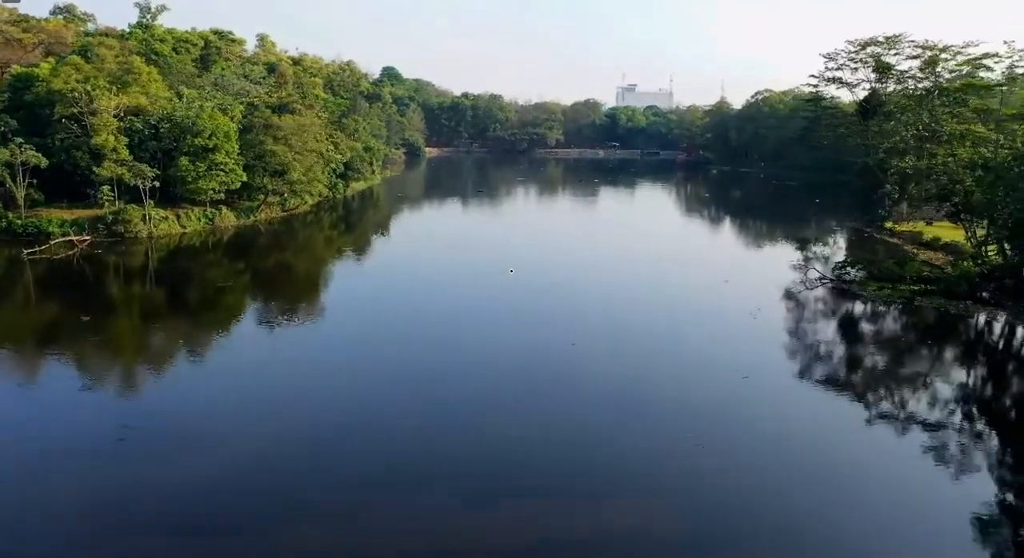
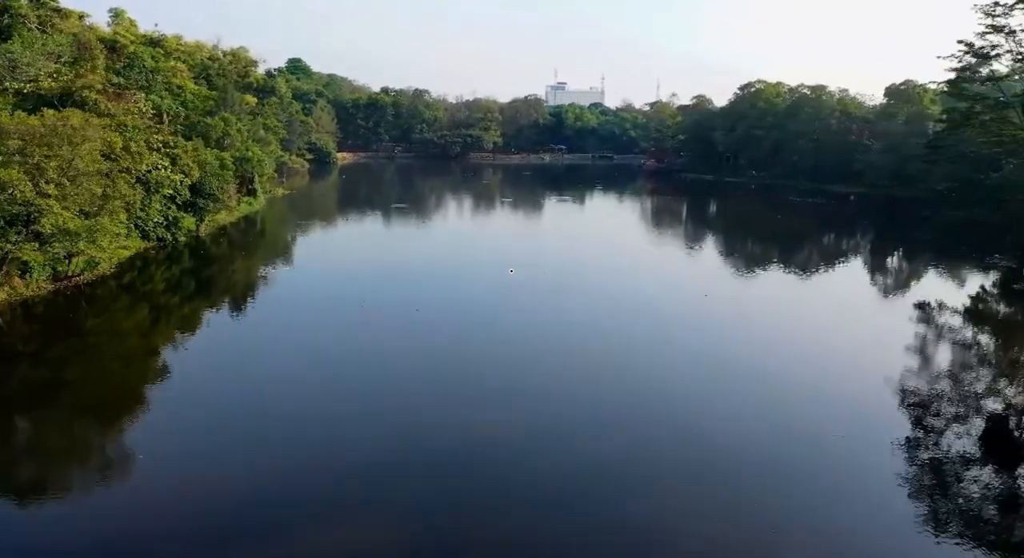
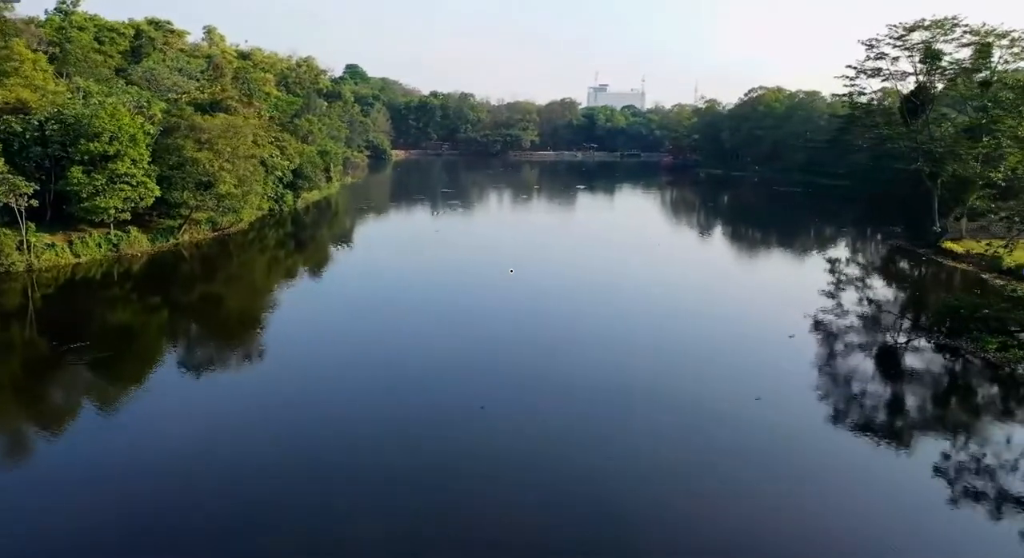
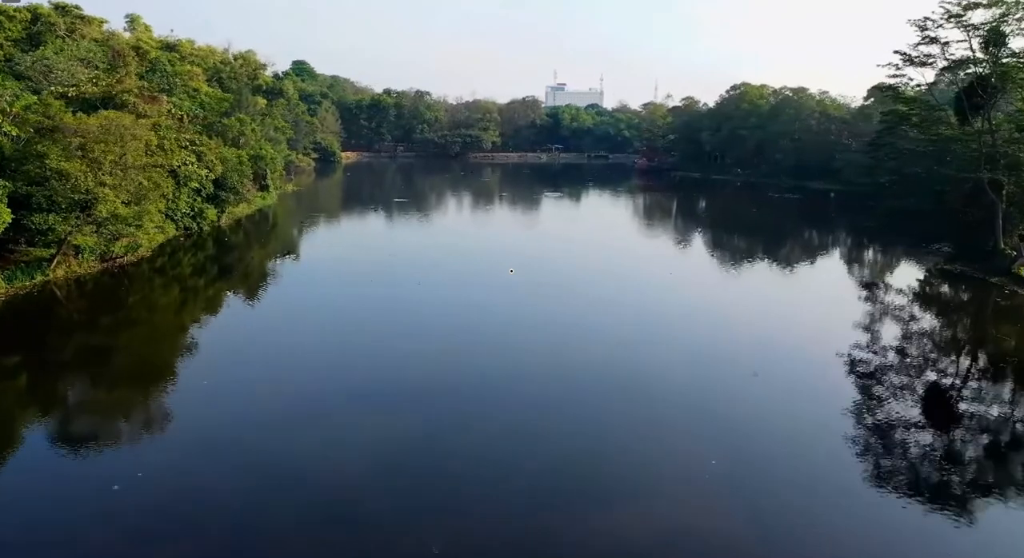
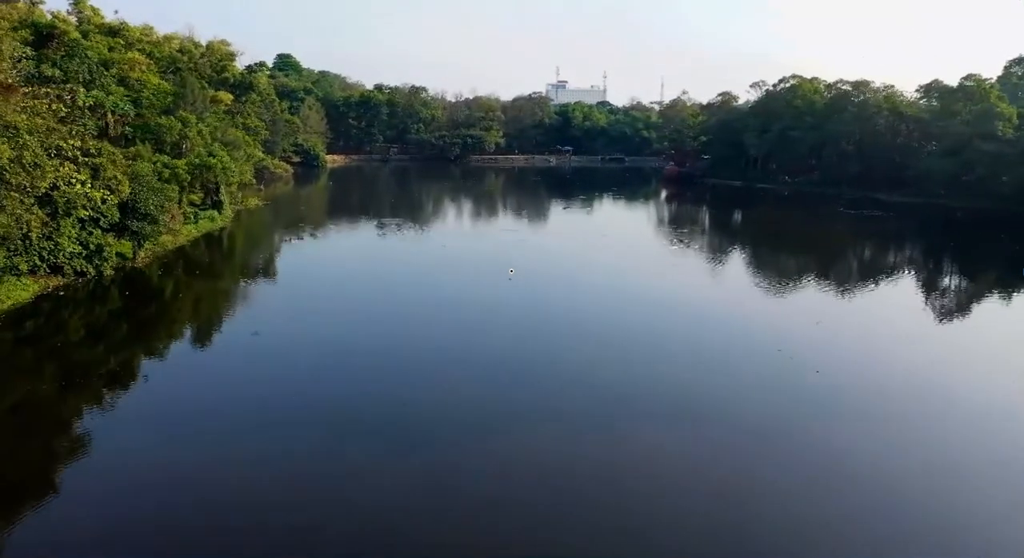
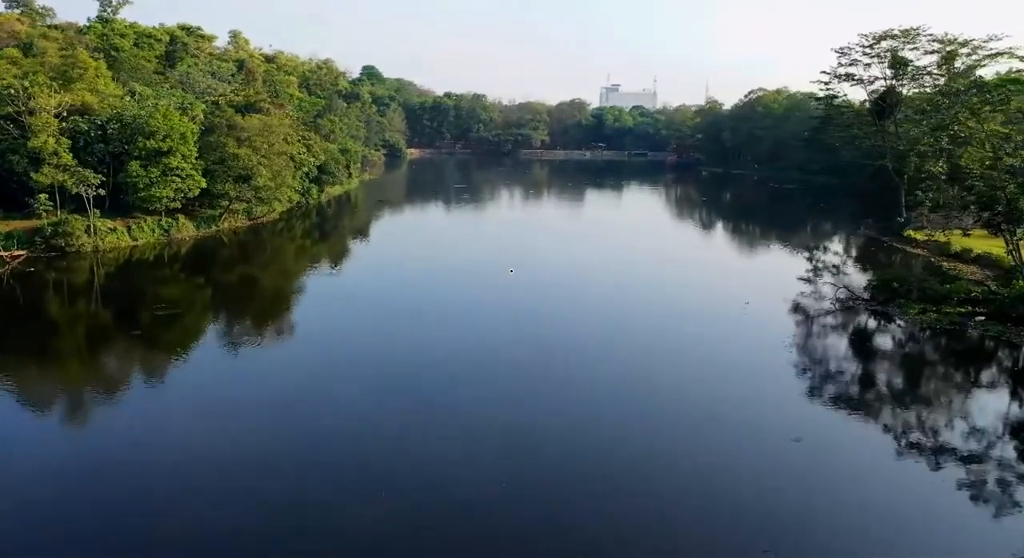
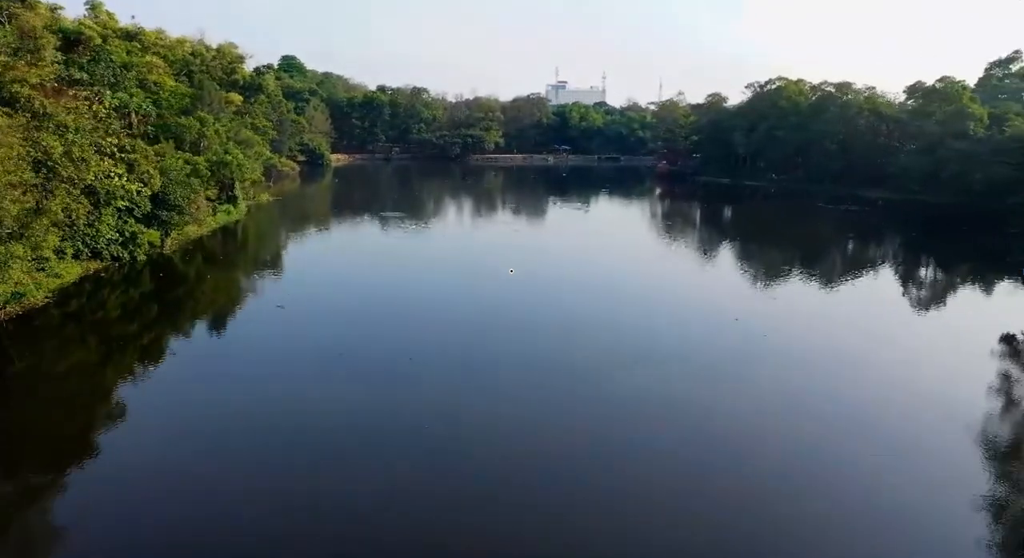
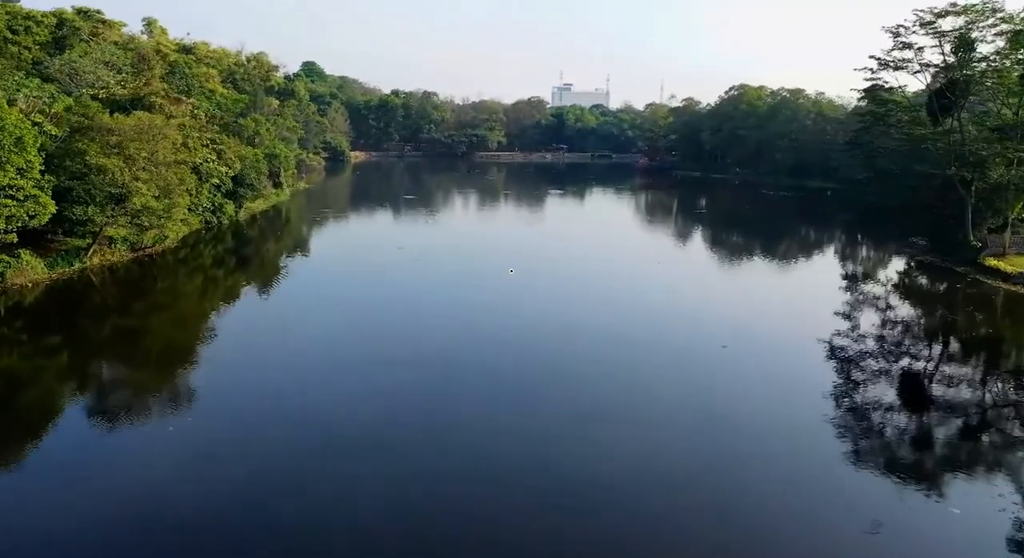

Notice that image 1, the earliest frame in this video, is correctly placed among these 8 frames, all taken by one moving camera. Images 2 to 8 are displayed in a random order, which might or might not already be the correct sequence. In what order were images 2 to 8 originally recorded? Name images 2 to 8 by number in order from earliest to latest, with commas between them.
6, 3, 8, 4, 2, 7, 5
